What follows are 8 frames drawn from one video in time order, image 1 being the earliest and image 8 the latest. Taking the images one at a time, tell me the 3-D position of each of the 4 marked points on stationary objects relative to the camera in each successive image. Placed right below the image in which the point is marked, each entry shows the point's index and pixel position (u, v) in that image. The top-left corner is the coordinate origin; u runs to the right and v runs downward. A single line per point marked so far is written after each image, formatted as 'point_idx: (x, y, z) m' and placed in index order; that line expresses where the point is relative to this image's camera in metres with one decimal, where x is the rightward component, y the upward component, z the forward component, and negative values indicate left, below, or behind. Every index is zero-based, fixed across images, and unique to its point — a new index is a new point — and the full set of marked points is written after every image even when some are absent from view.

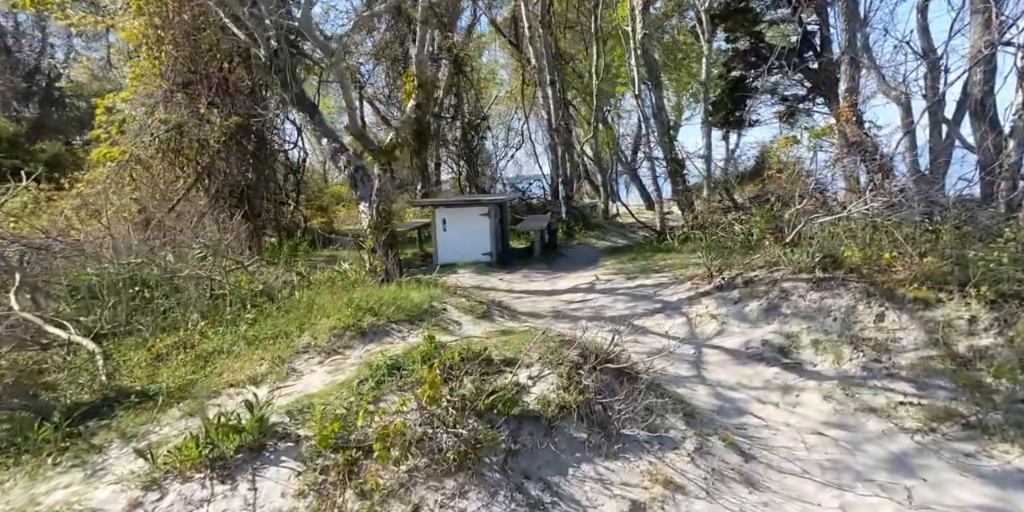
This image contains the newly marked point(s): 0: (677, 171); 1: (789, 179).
0: (+2.6, +1.4, +10.1) m
1: (+3.3, +0.9, +7.6) m
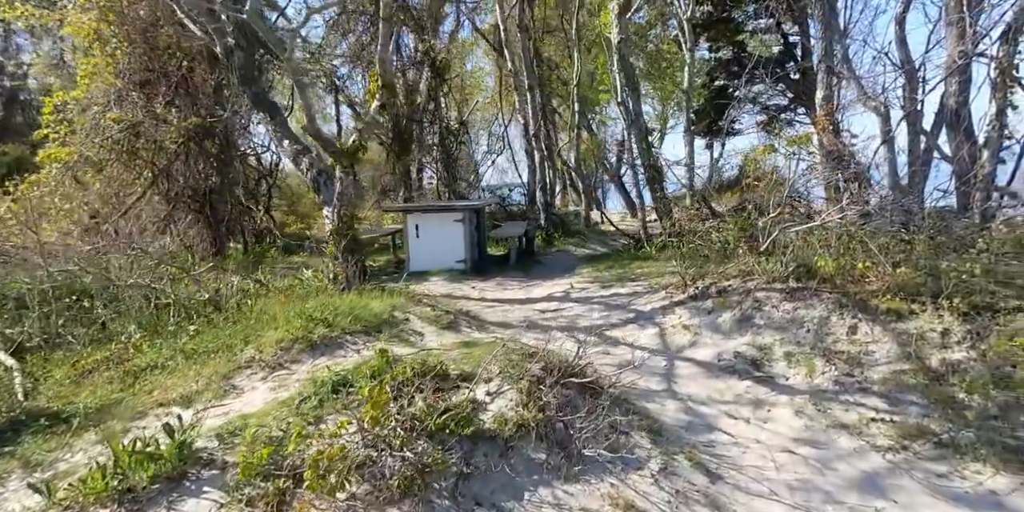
0: (+2.2, +1.2, +10.0) m
1: (+3.0, +0.8, +7.4) m
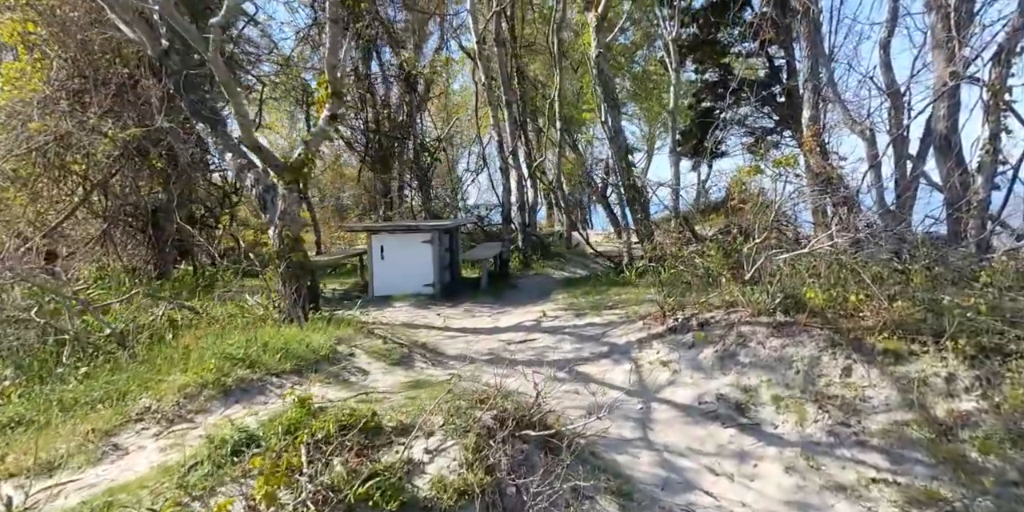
0: (+1.8, +0.8, +9.5) m
1: (+2.7, +0.5, +7.0) m
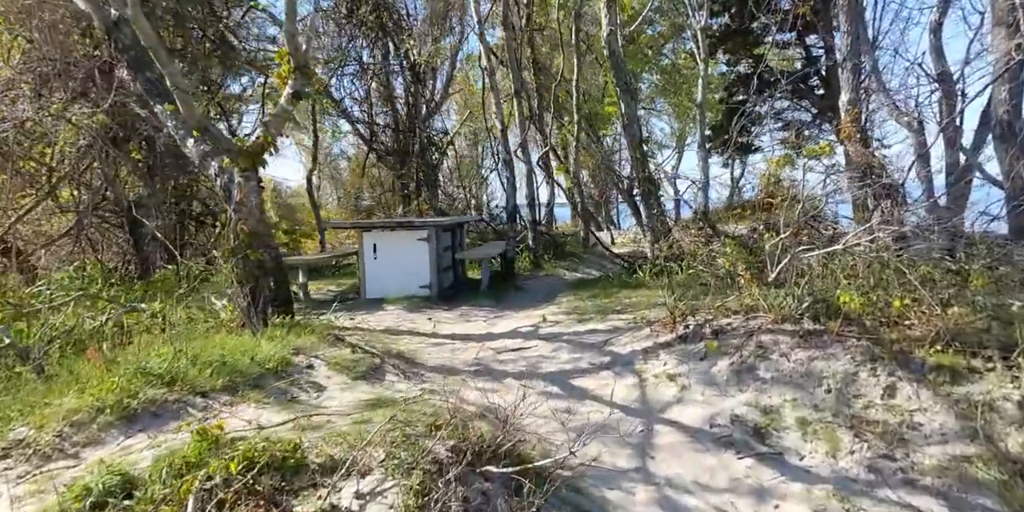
0: (+1.9, +0.9, +8.7) m
1: (+2.6, +0.5, +6.2) m
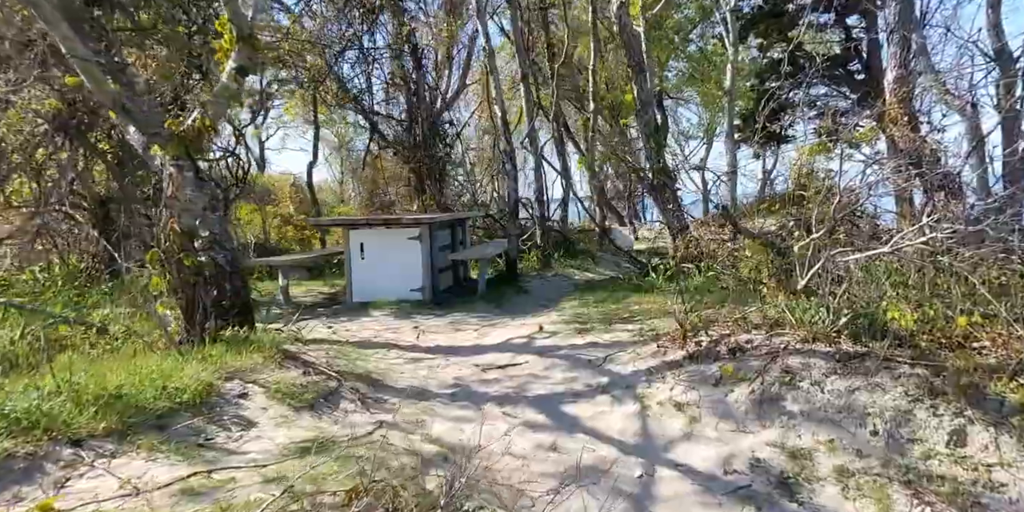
0: (+1.9, +0.9, +7.9) m
1: (+2.5, +0.5, +5.3) m
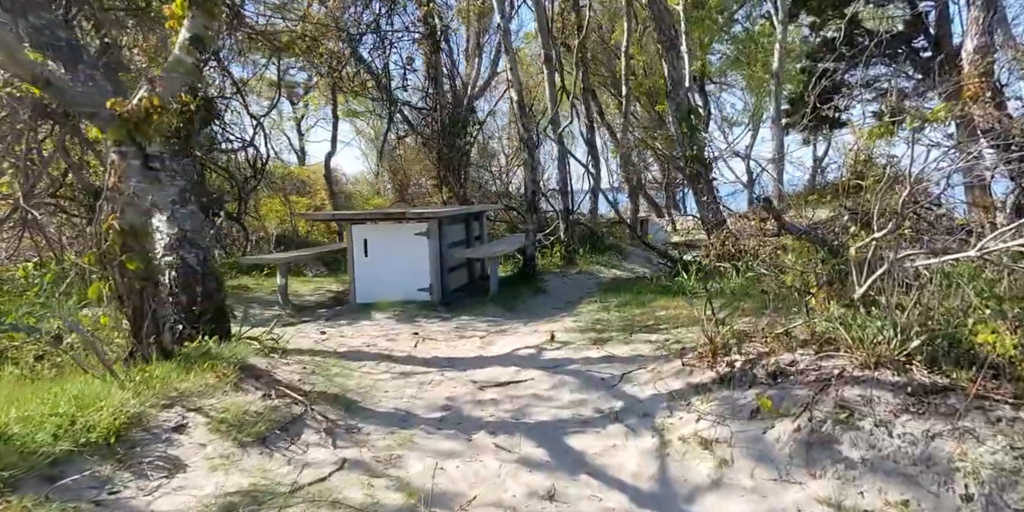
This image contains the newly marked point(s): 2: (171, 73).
0: (+2.1, +0.9, +7.1) m
1: (+2.6, +0.5, +4.5) m
2: (-2.0, +1.0, +3.6) m
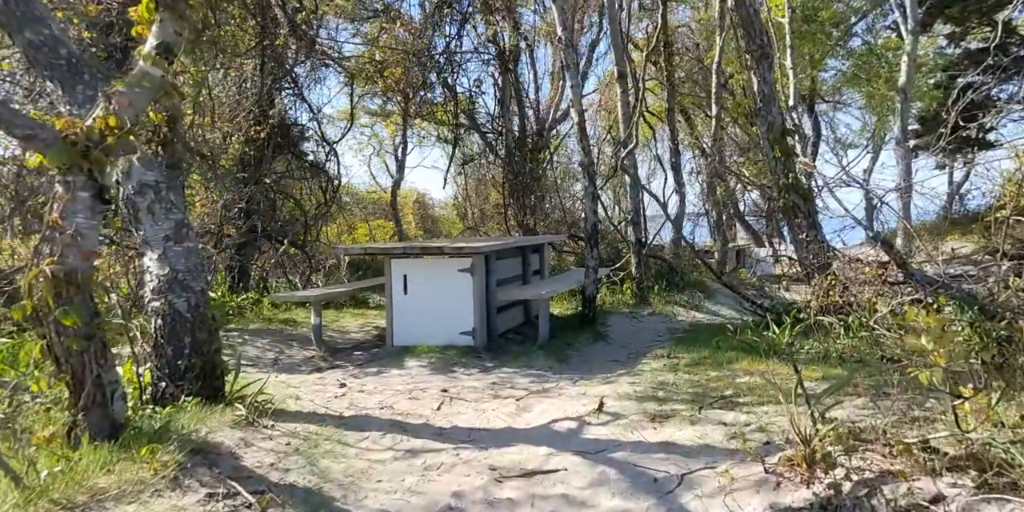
0: (+2.7, +0.5, +5.9) m
1: (+2.8, +0.1, +3.3) m
2: (-1.9, +0.8, +3.1) m
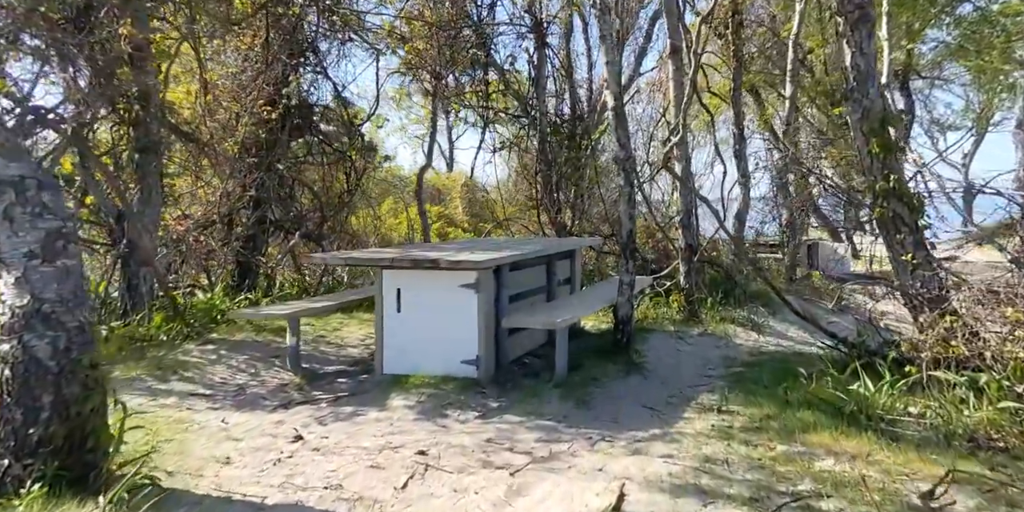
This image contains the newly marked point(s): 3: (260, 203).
0: (+2.8, +0.3, +4.4) m
1: (+2.6, -0.1, +1.8) m
2: (-2.0, +0.6, +2.0) m
3: (-3.7, +0.8, +9.4) m
